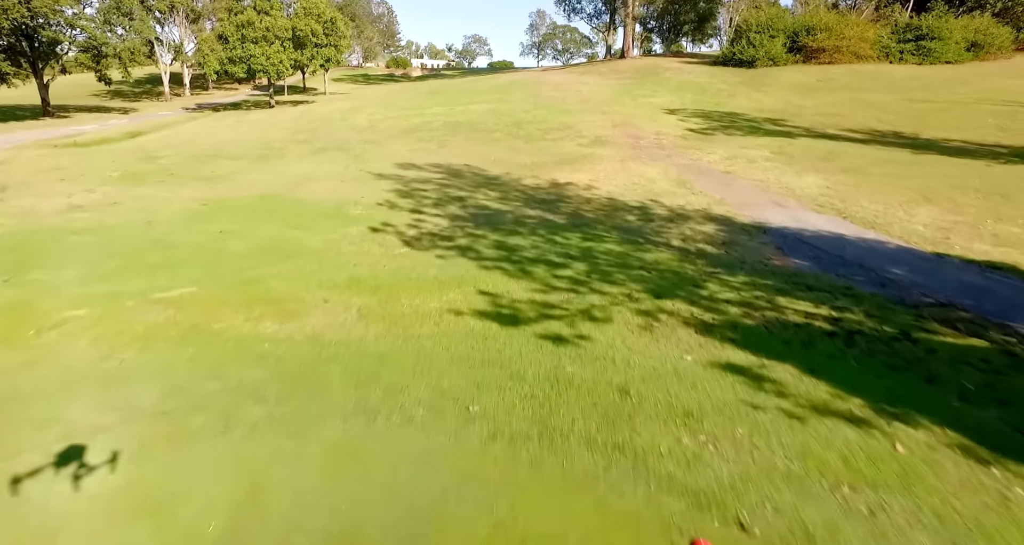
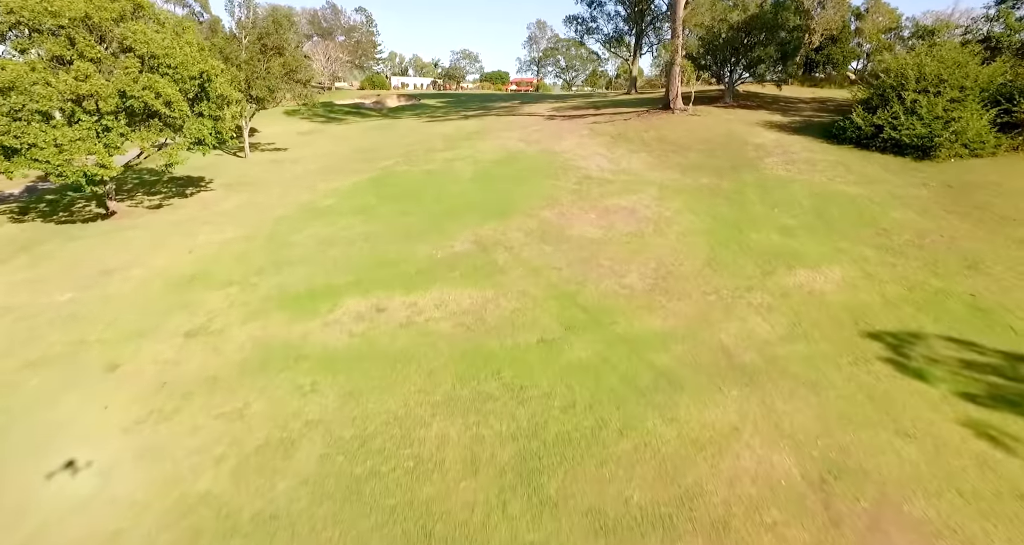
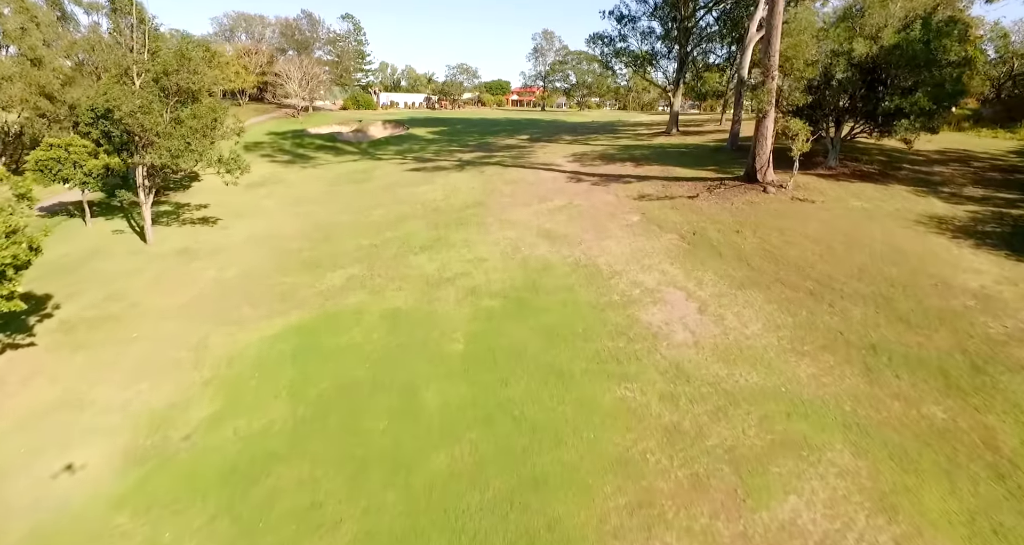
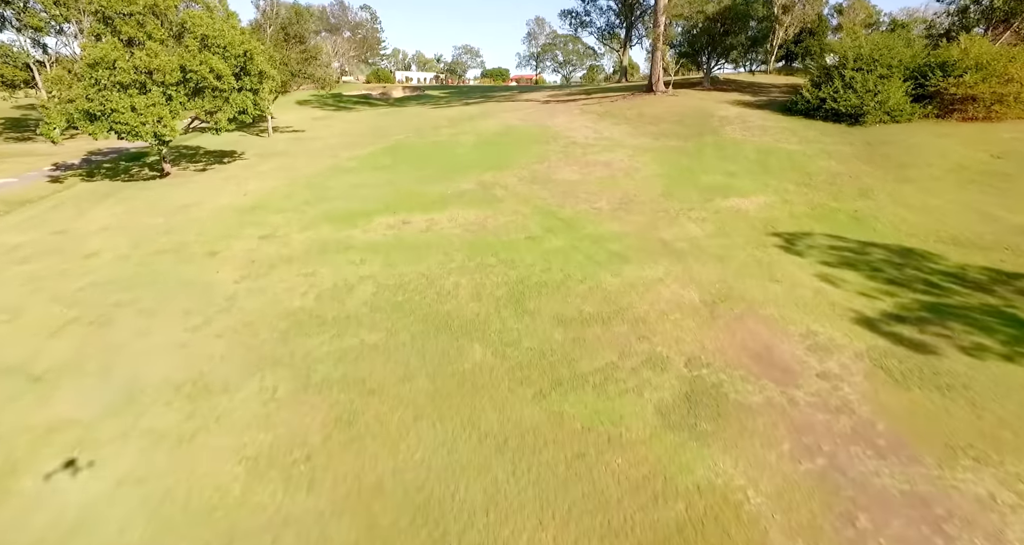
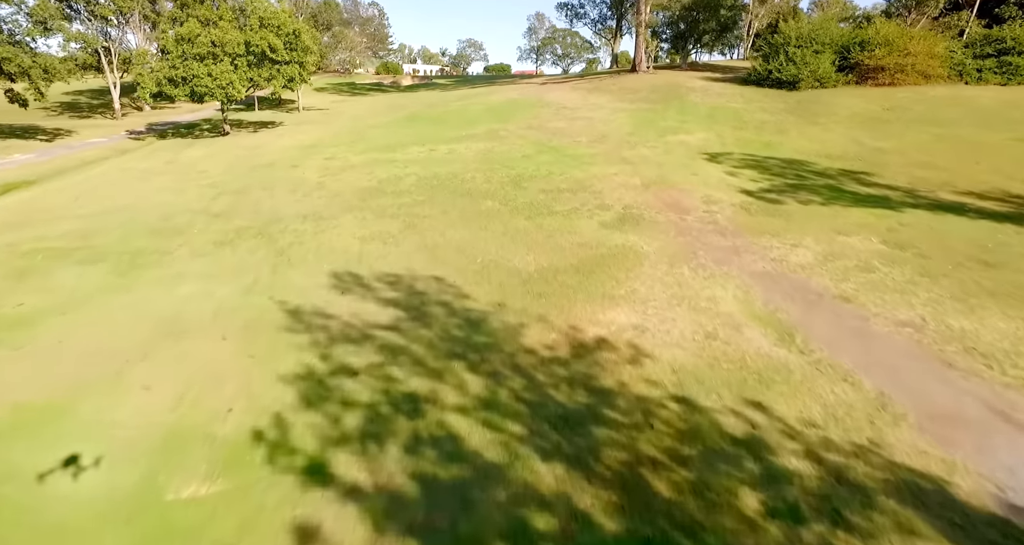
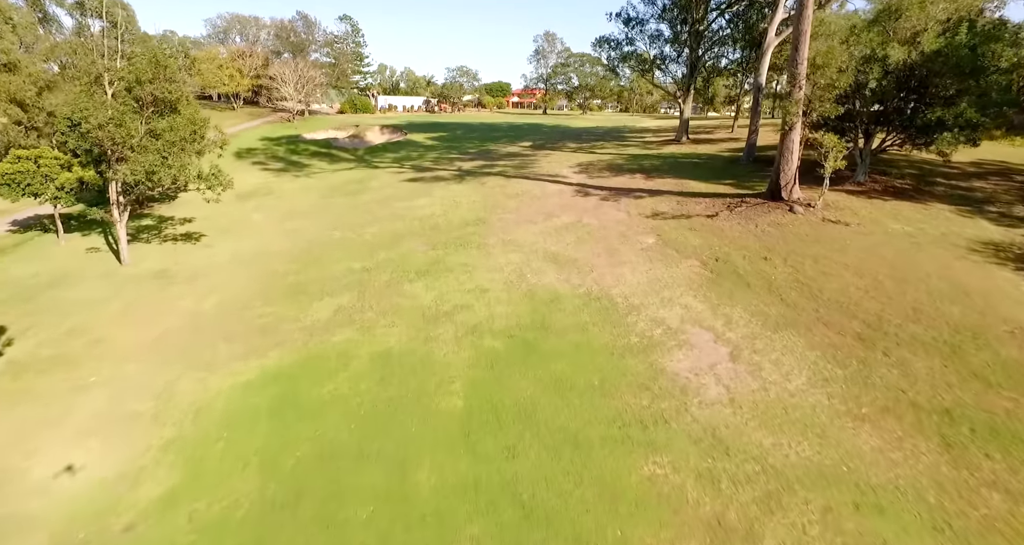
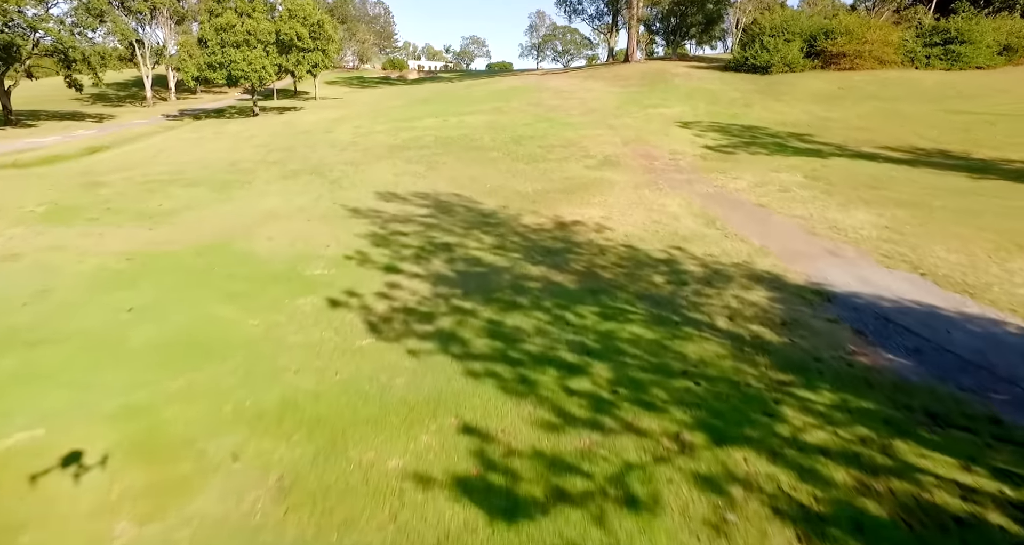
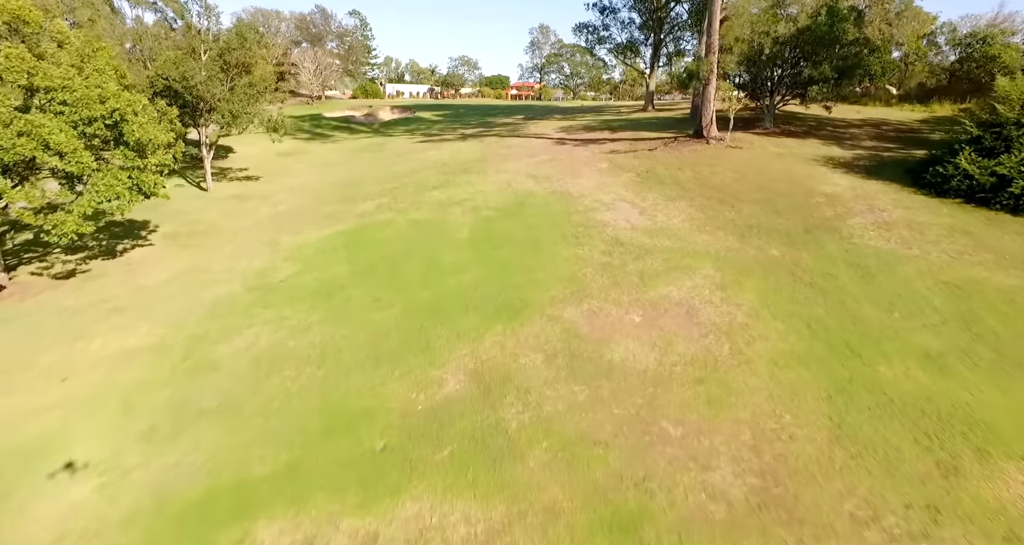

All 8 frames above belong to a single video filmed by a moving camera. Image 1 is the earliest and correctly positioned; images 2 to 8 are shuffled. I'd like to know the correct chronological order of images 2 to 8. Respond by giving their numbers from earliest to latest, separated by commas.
7, 5, 4, 2, 8, 3, 6
